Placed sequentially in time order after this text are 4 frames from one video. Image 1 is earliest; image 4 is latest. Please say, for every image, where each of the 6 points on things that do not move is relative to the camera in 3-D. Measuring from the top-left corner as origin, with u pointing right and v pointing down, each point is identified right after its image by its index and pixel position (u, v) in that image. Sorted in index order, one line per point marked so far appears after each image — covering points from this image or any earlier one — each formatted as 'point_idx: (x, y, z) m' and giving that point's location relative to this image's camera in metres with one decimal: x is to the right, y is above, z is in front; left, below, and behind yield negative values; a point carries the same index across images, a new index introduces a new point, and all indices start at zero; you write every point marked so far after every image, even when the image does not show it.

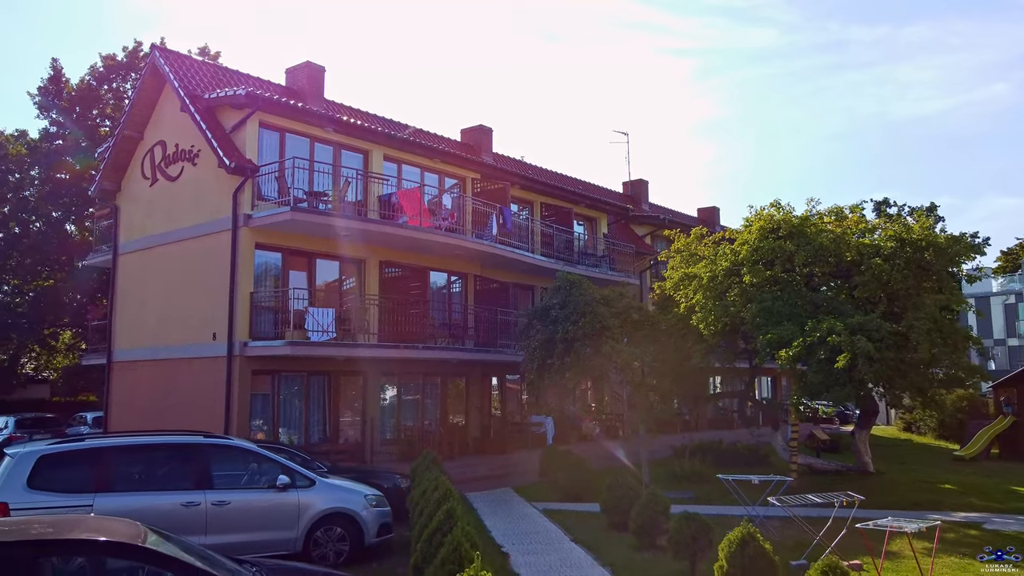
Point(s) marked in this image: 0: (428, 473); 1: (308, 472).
0: (-1.2, -2.6, +10.8) m
1: (-2.5, -2.2, +9.4) m
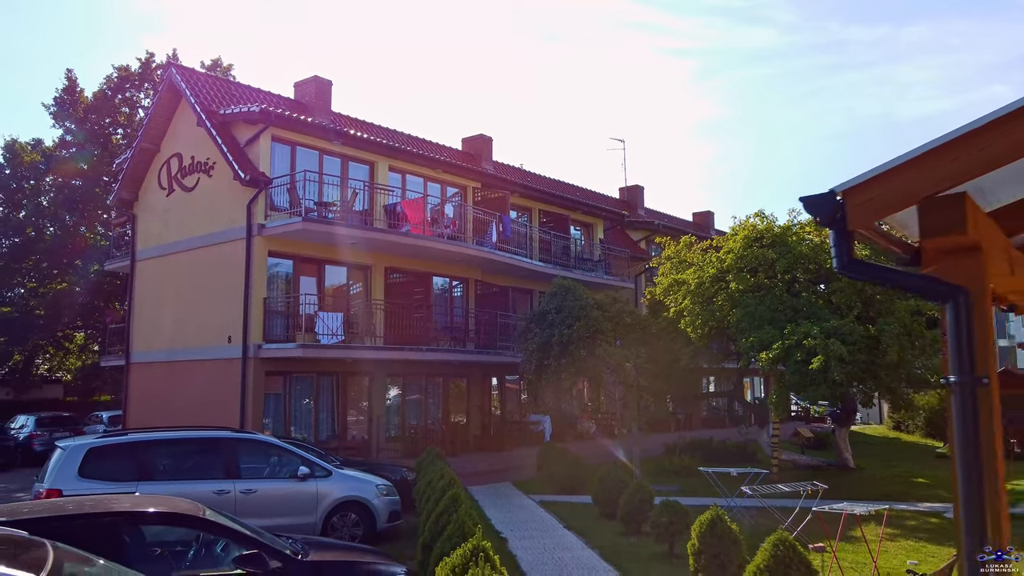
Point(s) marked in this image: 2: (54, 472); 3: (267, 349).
0: (-1.2, -2.7, +11.7) m
1: (-2.5, -2.4, +10.4) m
2: (-5.2, -2.1, +8.8) m
3: (-5.4, -1.3, +17.0) m
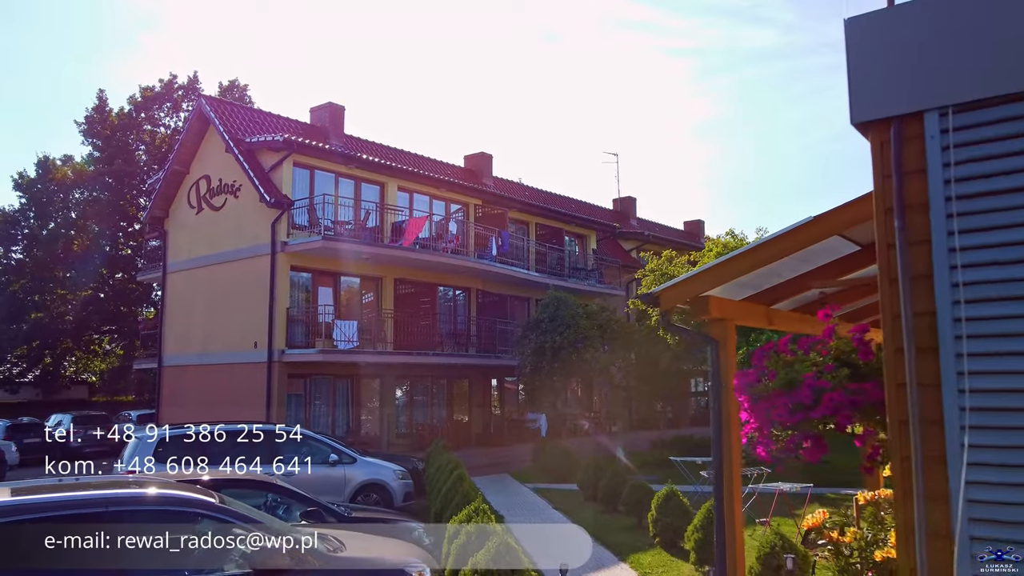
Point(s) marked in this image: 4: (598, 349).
0: (-1.3, -3.0, +13.7) m
1: (-2.6, -2.6, +12.3) m
2: (-5.3, -2.3, +10.8) m
3: (-5.4, -1.6, +18.9) m
4: (+2.2, -1.6, +19.6) m
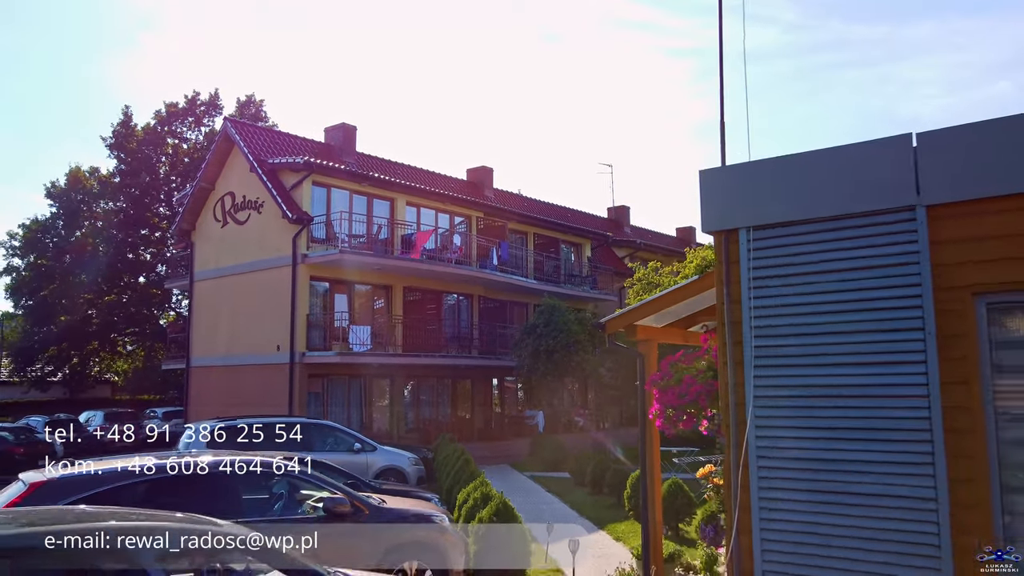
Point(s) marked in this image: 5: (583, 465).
0: (-1.3, -3.2, +15.6) m
1: (-2.6, -2.8, +14.3) m
2: (-5.3, -2.6, +12.7) m
3: (-5.5, -1.8, +20.9) m
4: (+2.2, -1.8, +21.6) m
5: (+1.5, -3.7, +16.0) m
